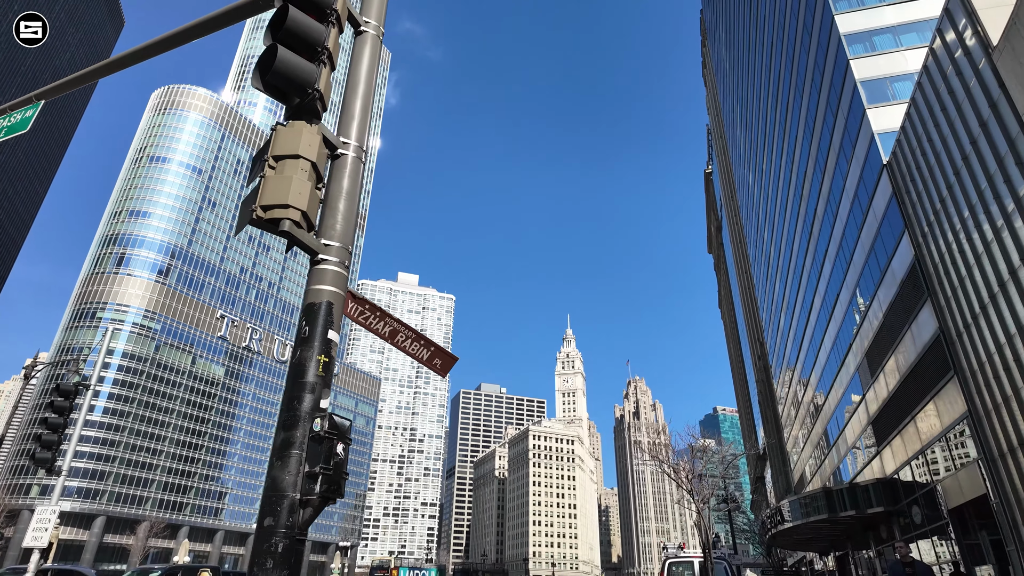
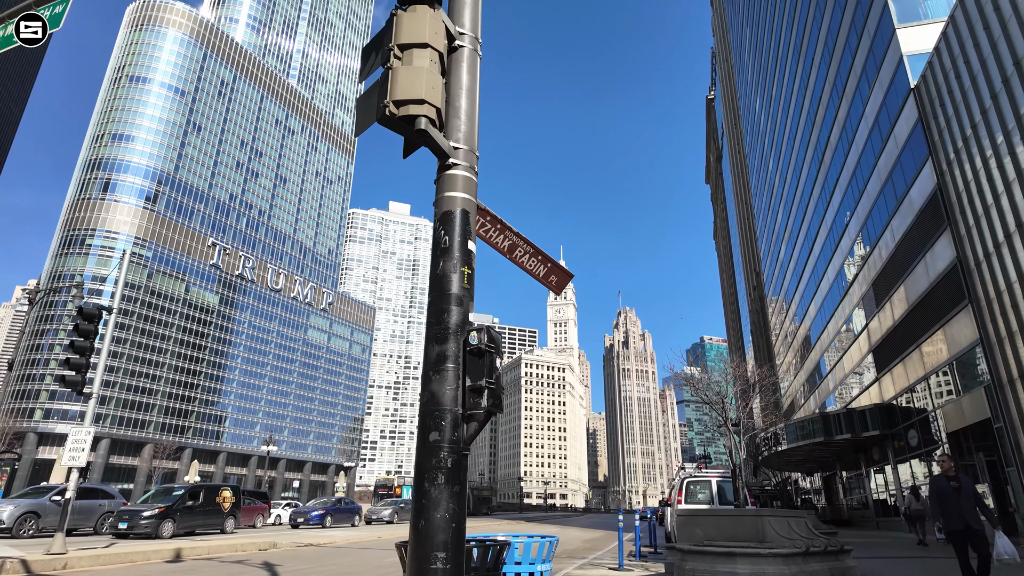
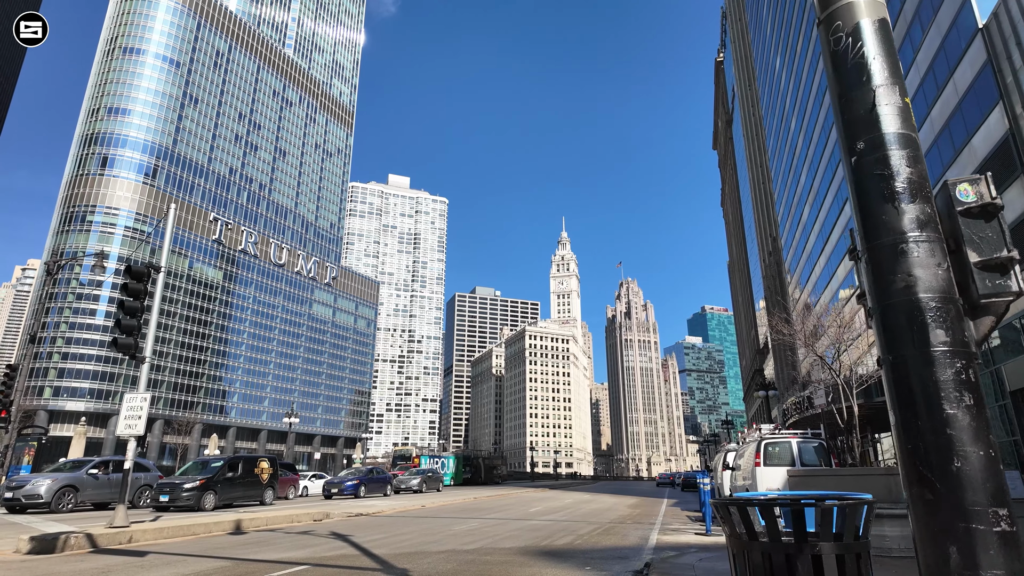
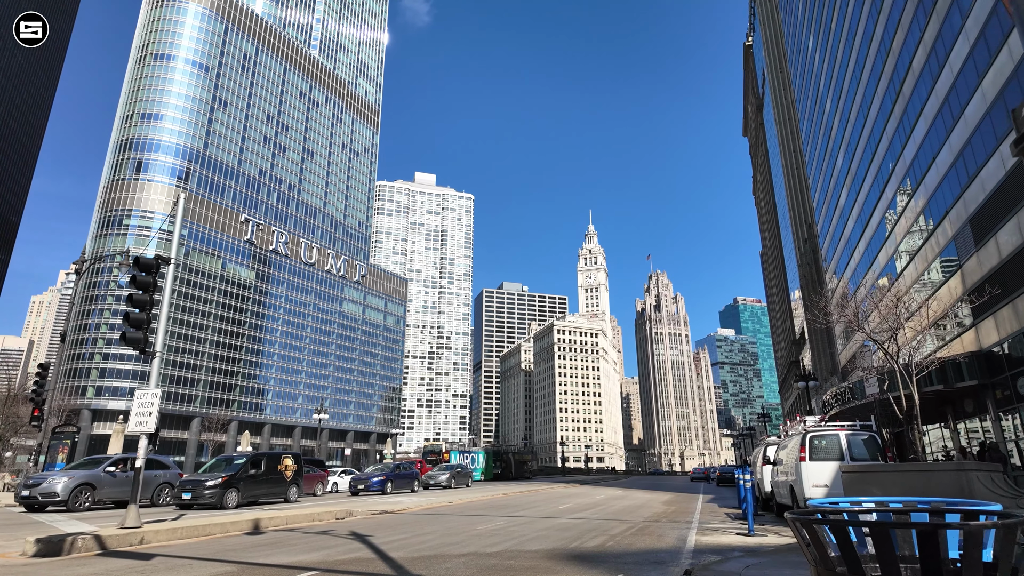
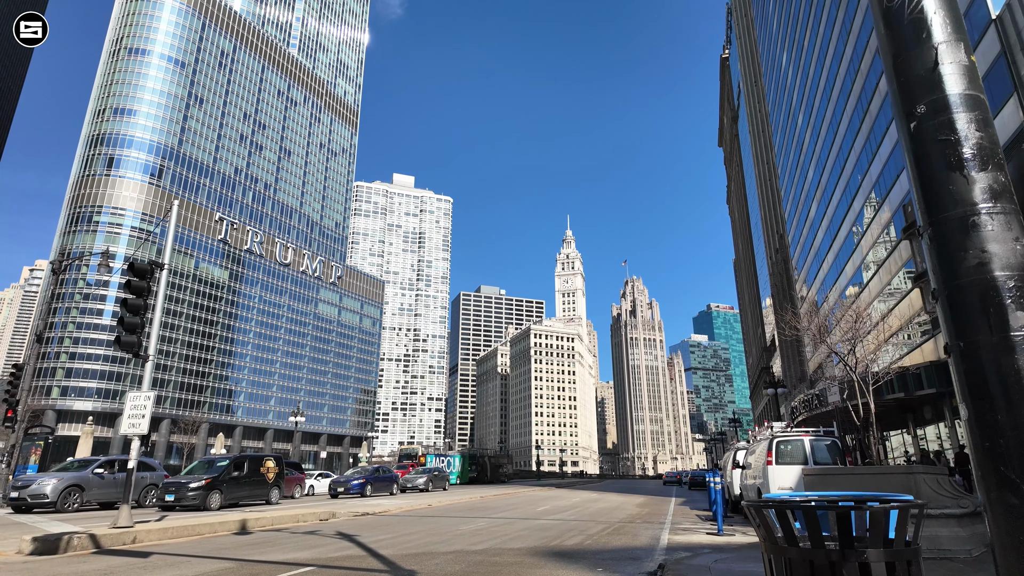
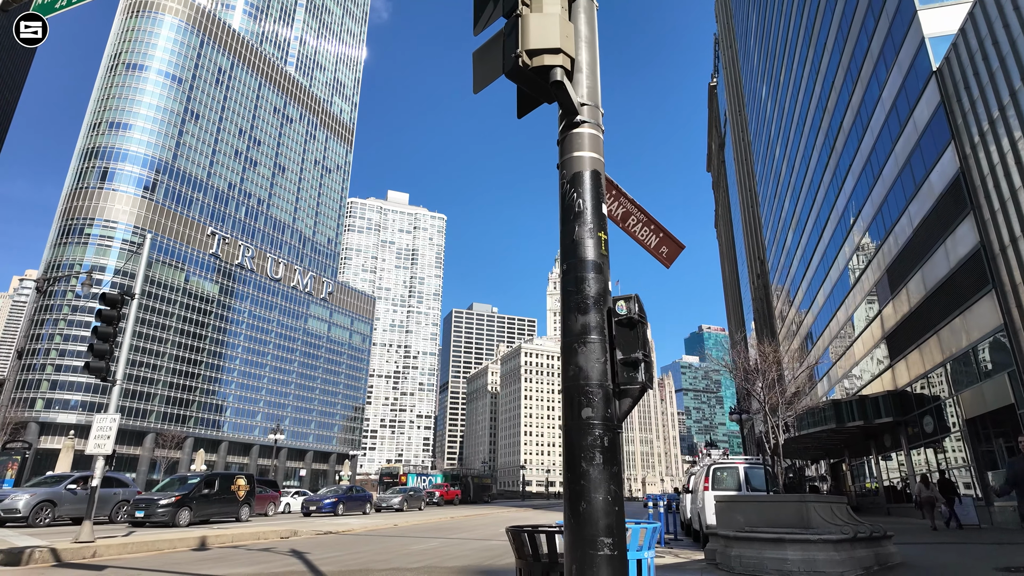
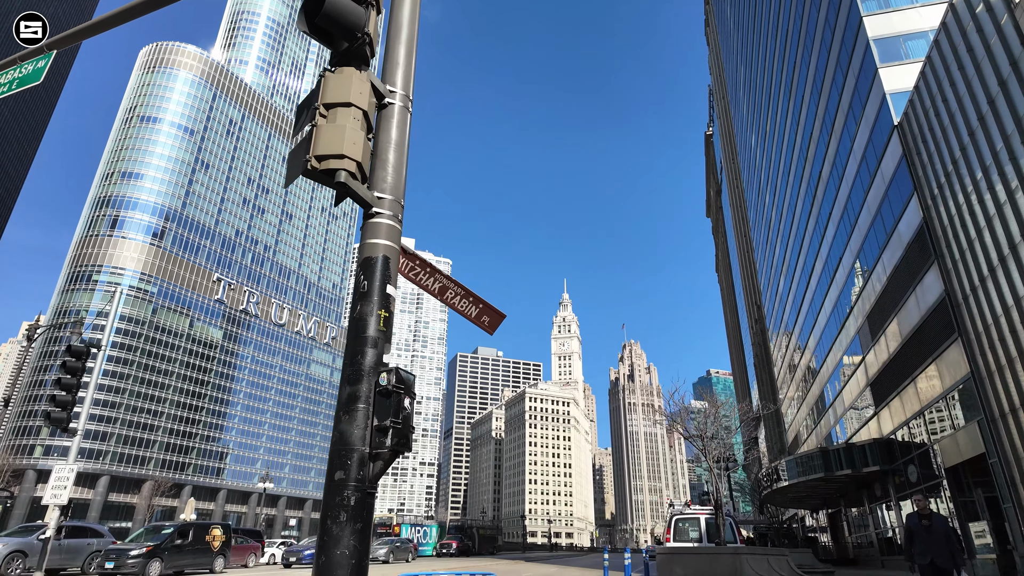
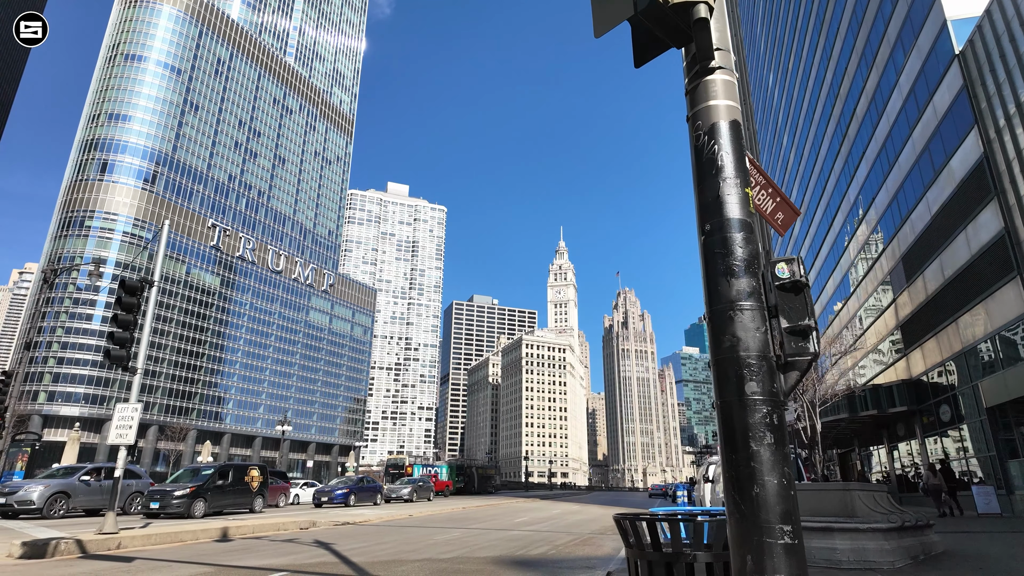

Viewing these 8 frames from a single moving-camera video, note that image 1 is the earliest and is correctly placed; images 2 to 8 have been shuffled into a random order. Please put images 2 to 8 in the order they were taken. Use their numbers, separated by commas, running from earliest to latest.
7, 2, 6, 8, 3, 5, 4
